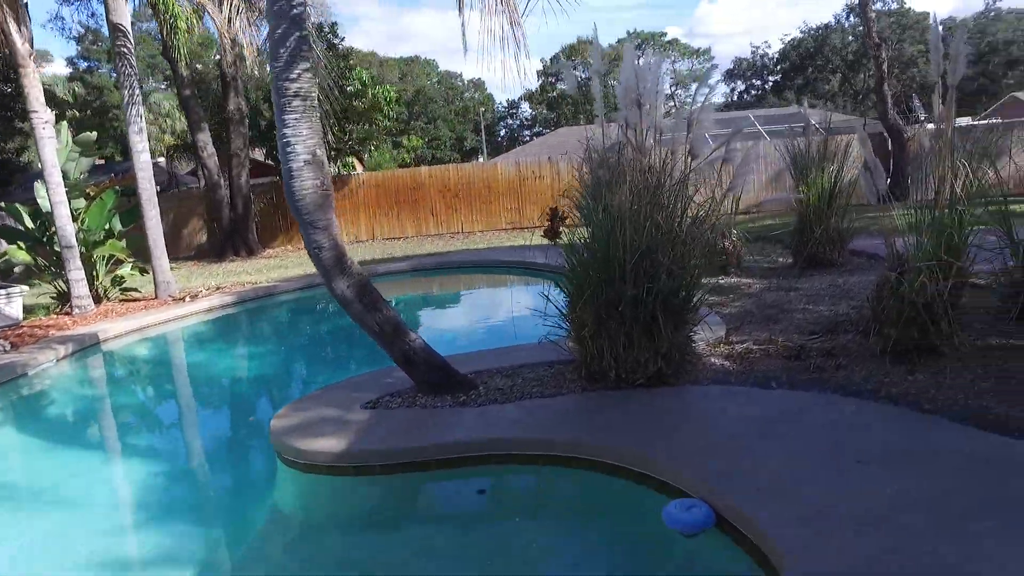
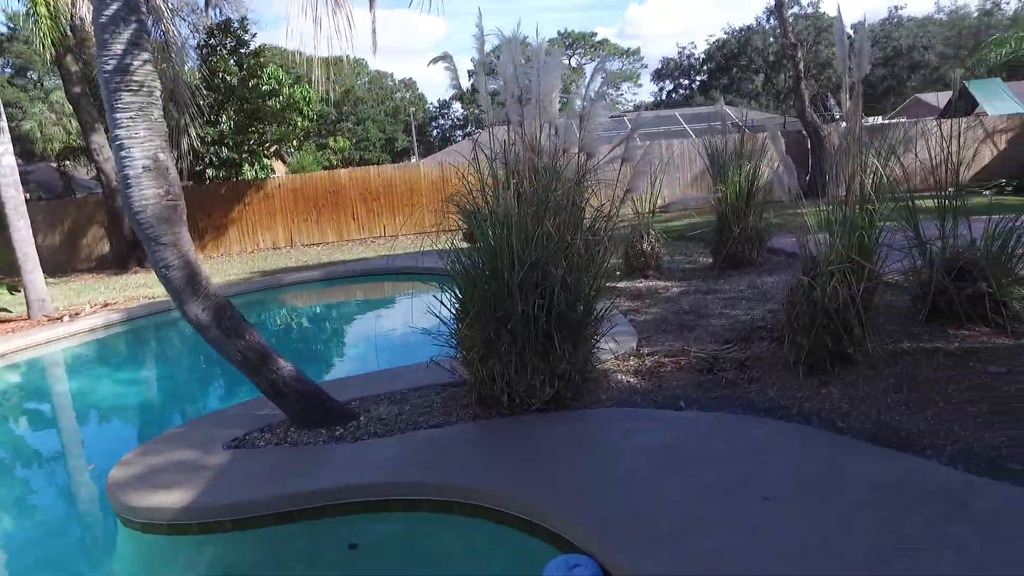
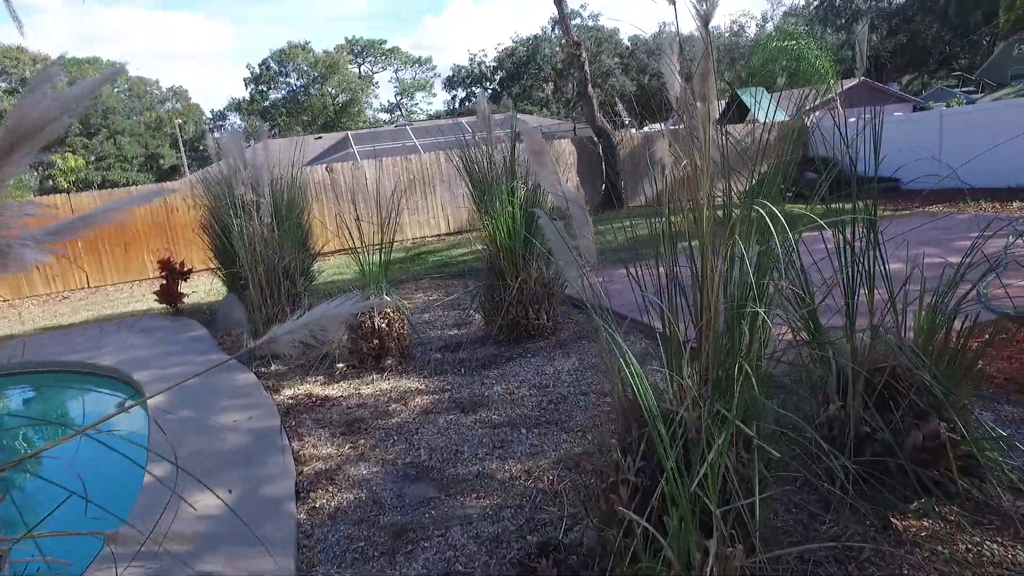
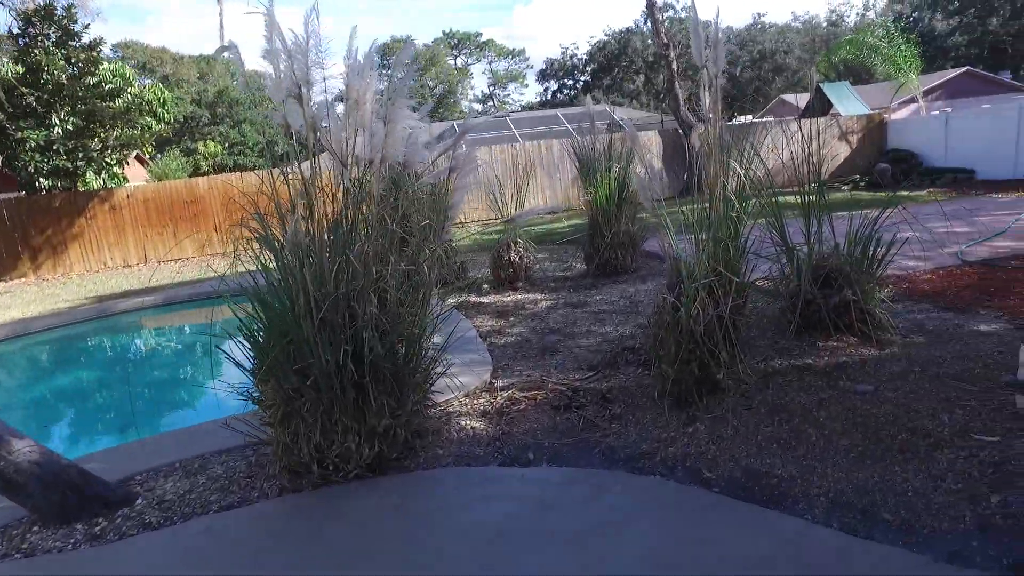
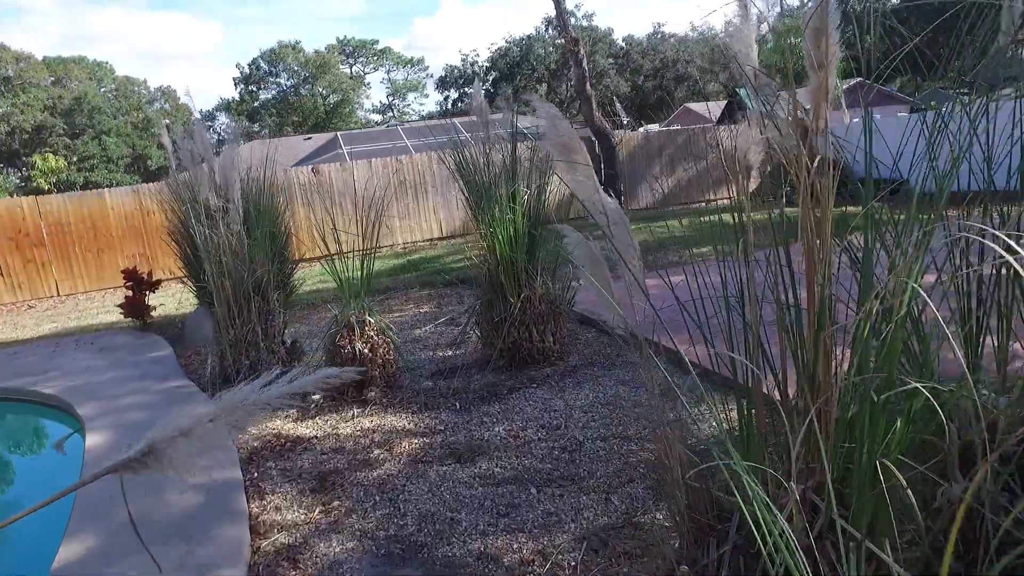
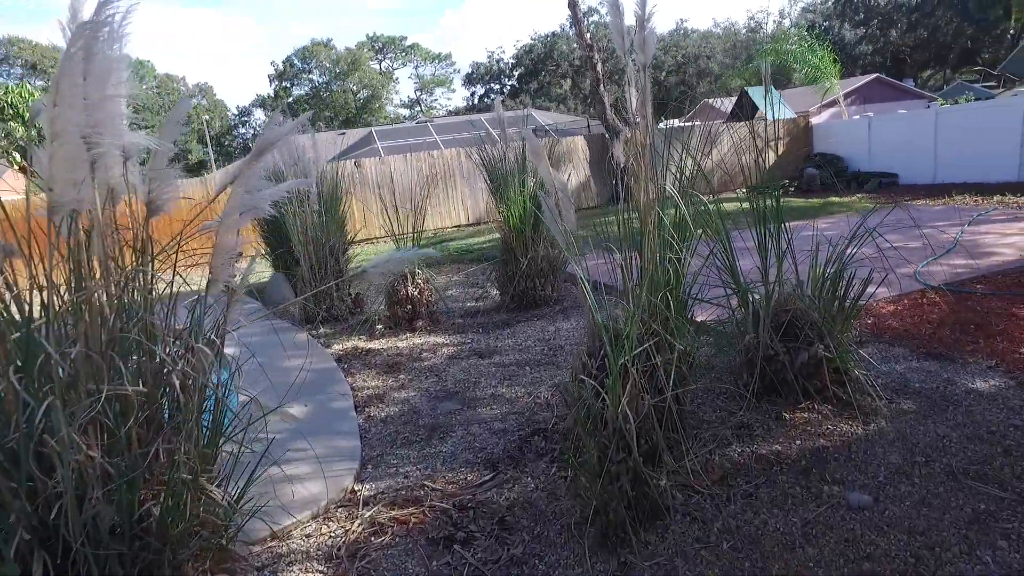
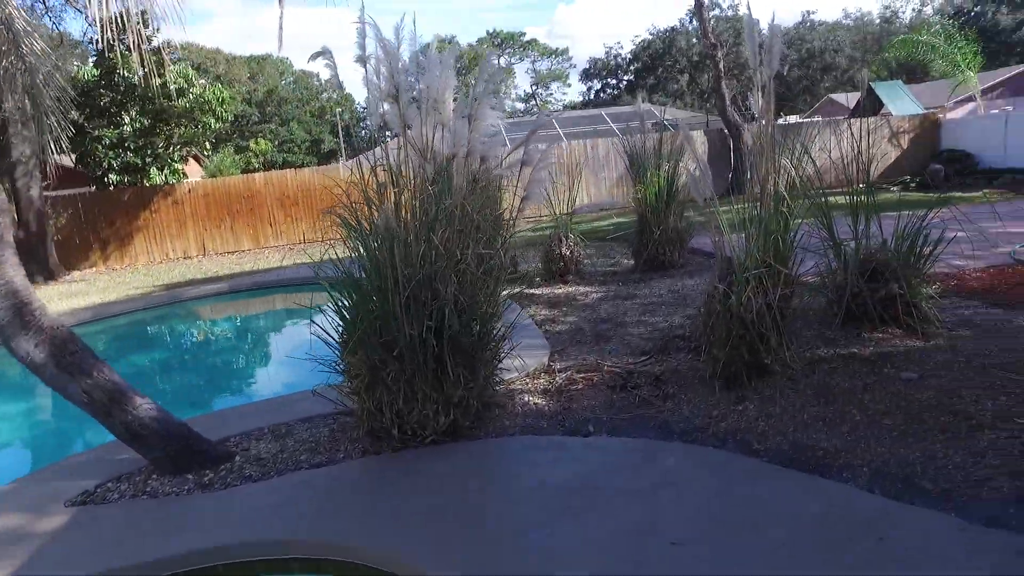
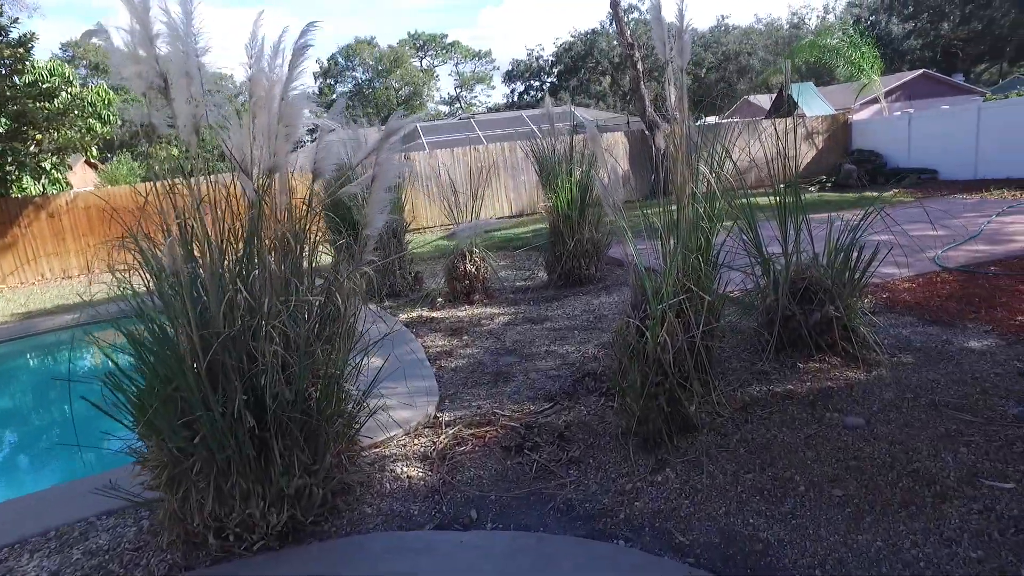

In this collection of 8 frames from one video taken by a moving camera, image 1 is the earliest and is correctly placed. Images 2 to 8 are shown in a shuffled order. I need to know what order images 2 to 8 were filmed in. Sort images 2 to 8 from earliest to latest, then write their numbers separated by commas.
2, 7, 4, 8, 6, 3, 5
